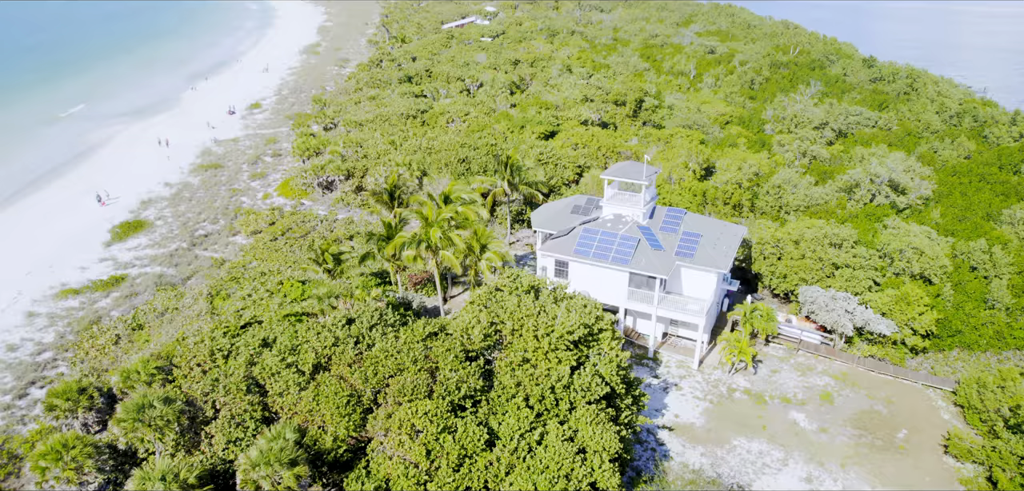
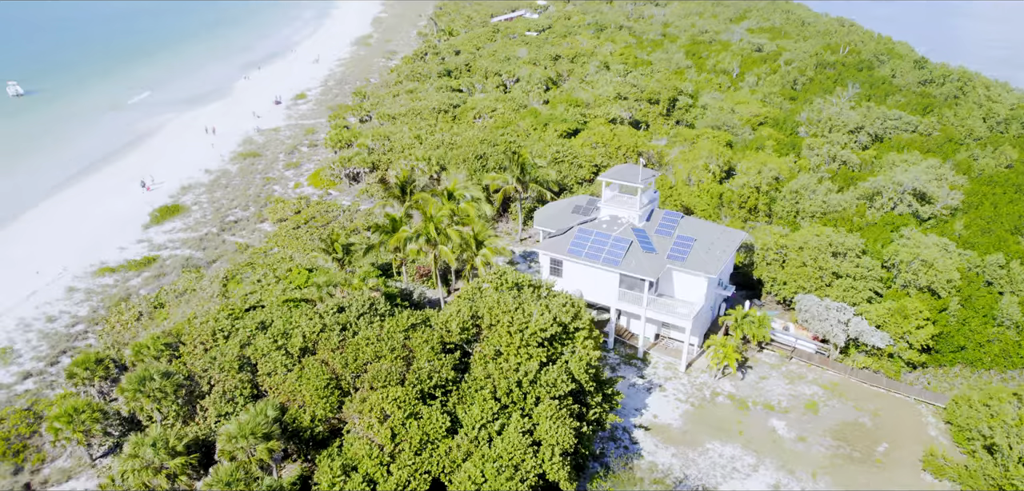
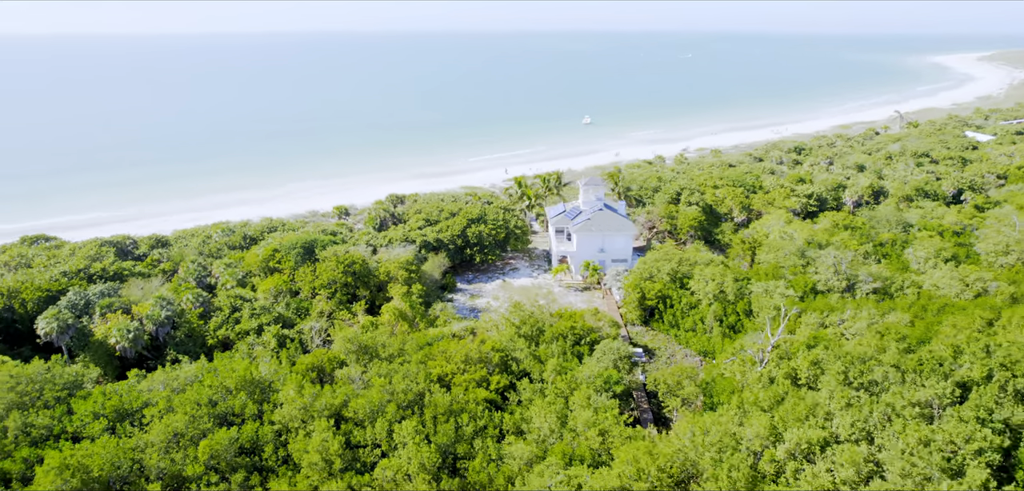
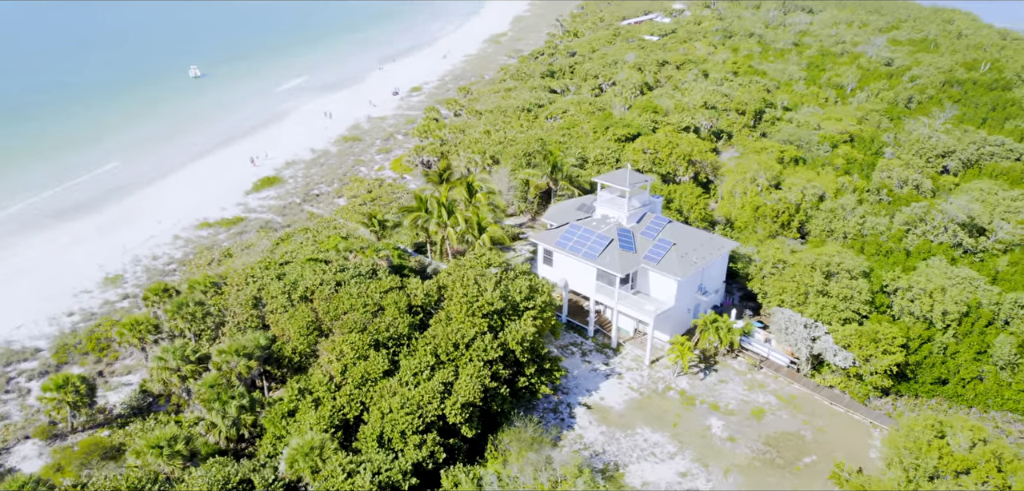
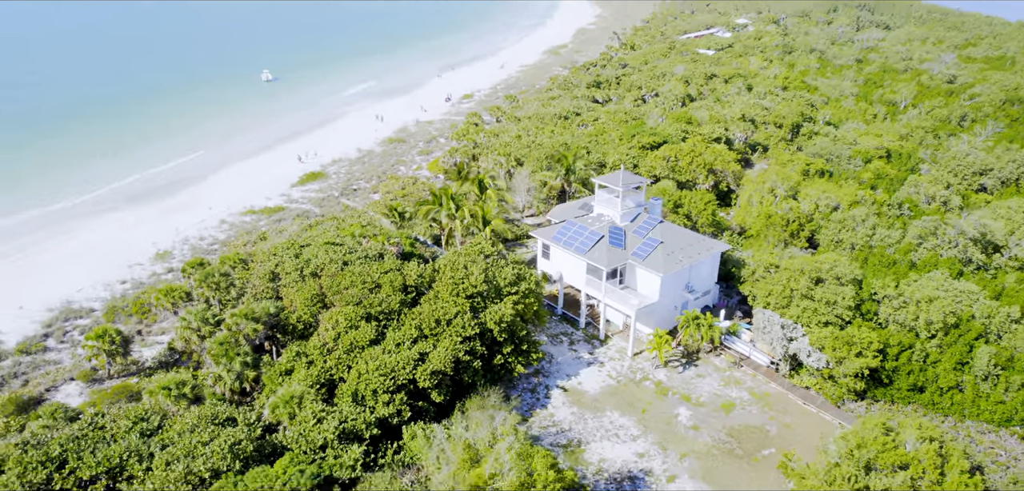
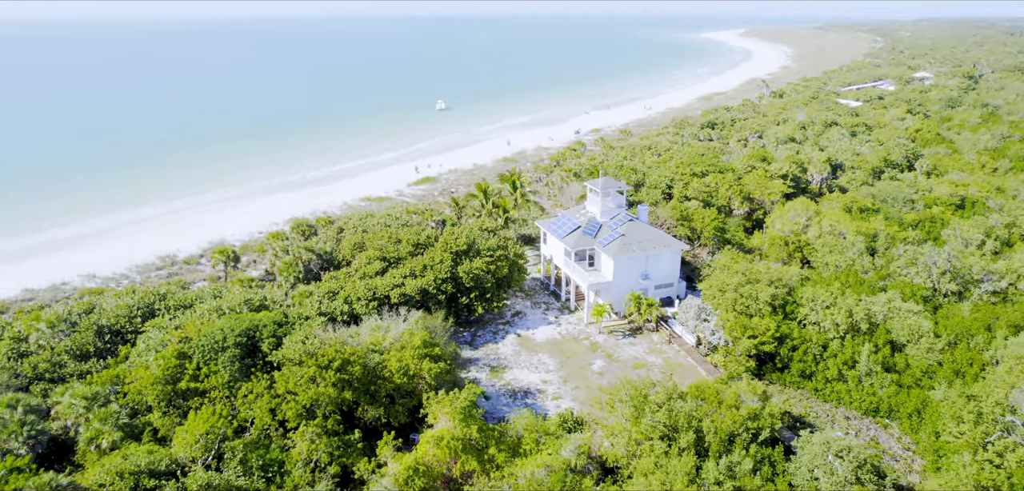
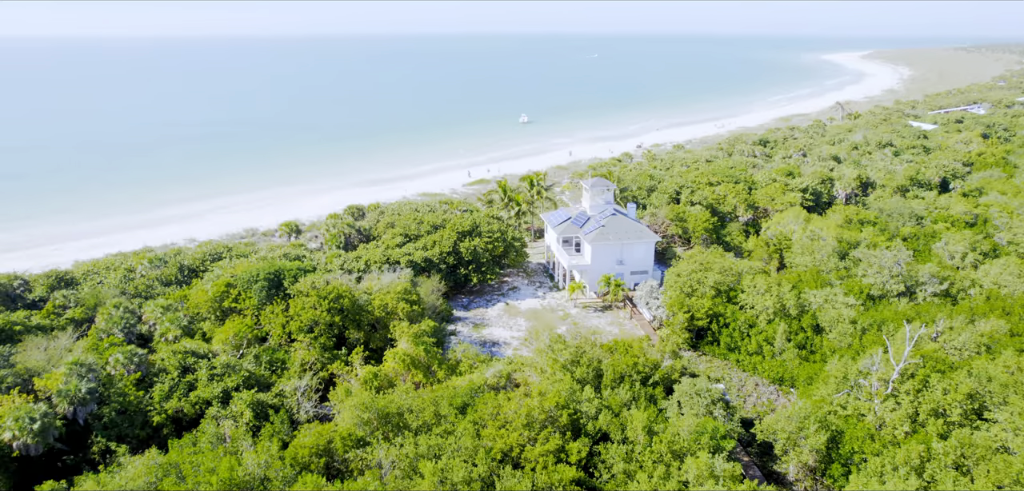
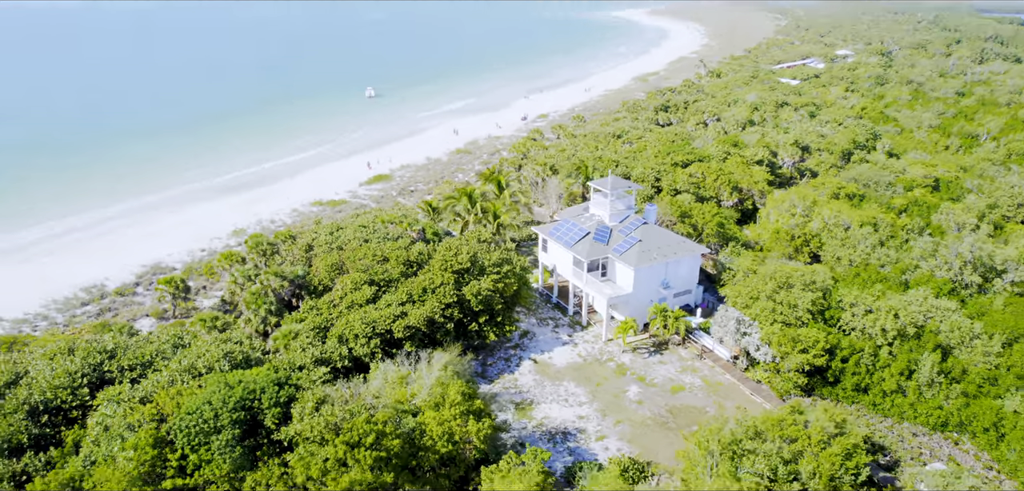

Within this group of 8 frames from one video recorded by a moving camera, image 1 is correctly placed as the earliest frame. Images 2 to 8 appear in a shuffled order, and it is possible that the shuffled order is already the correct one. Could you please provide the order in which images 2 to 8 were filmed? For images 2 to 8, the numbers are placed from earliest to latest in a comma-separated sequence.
2, 4, 5, 8, 6, 7, 3
